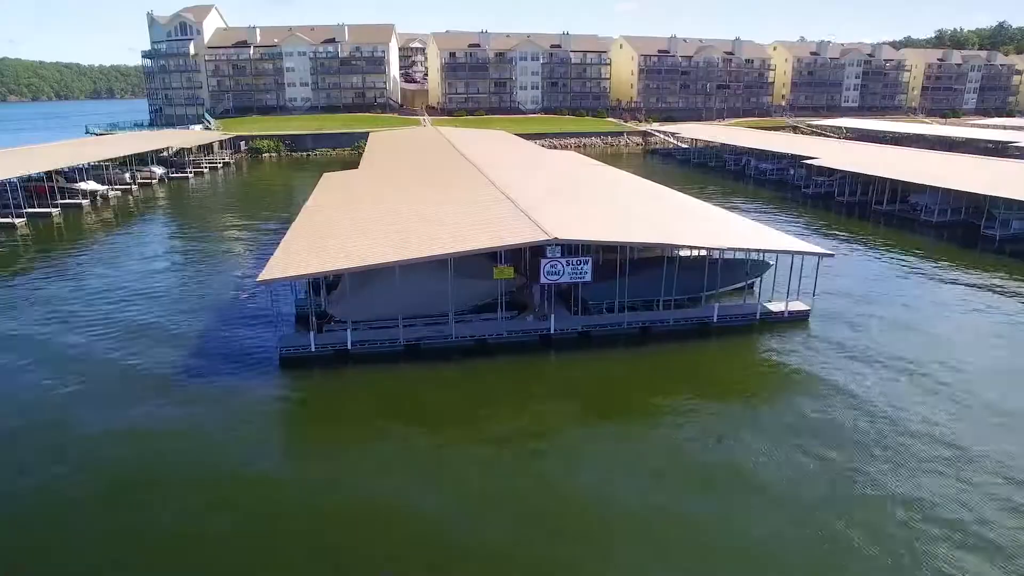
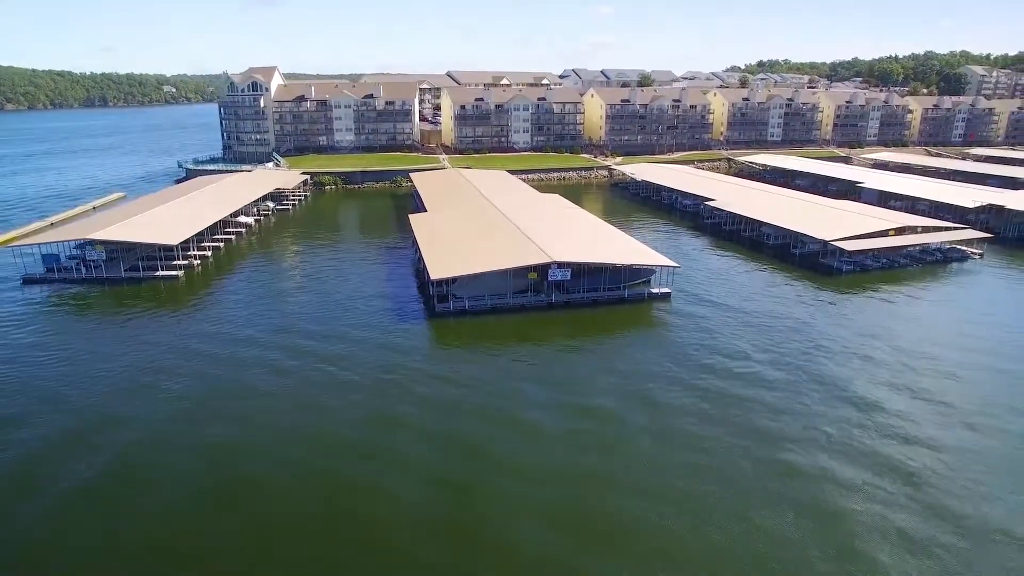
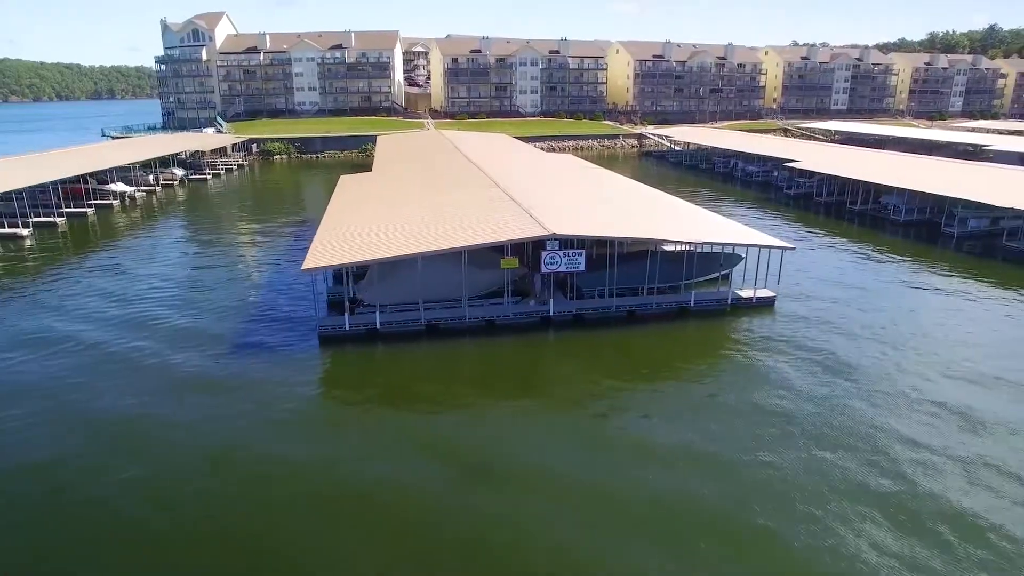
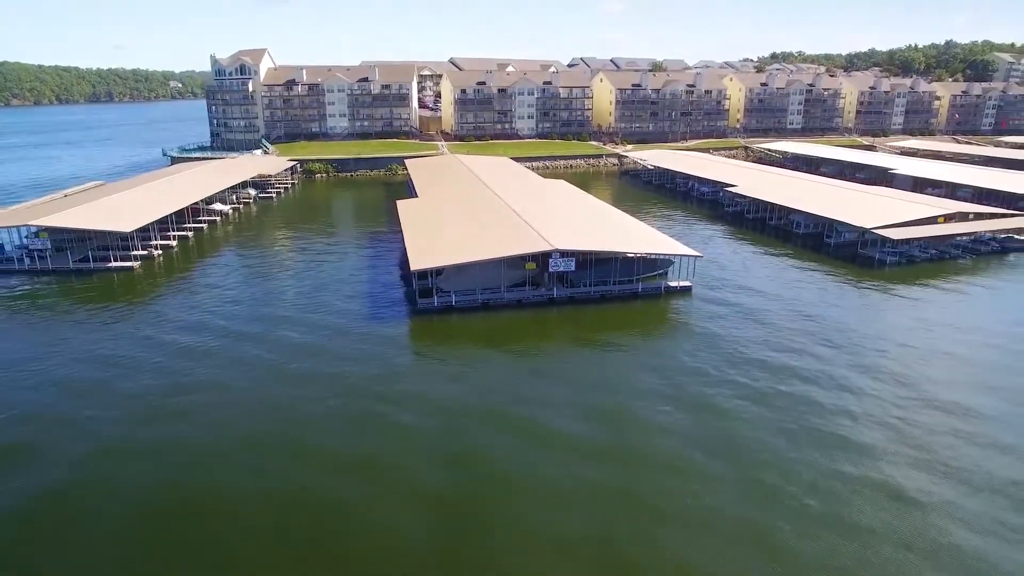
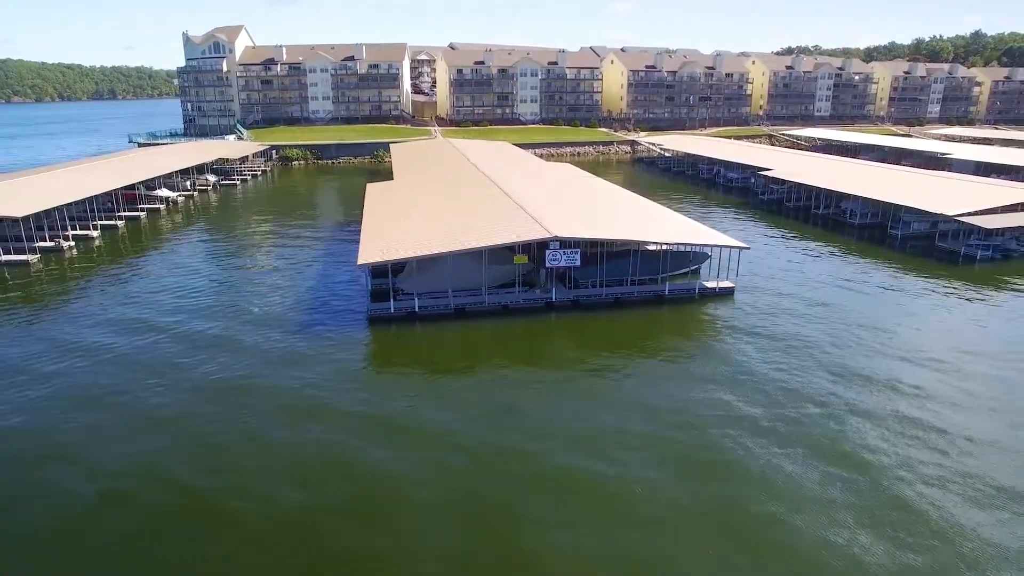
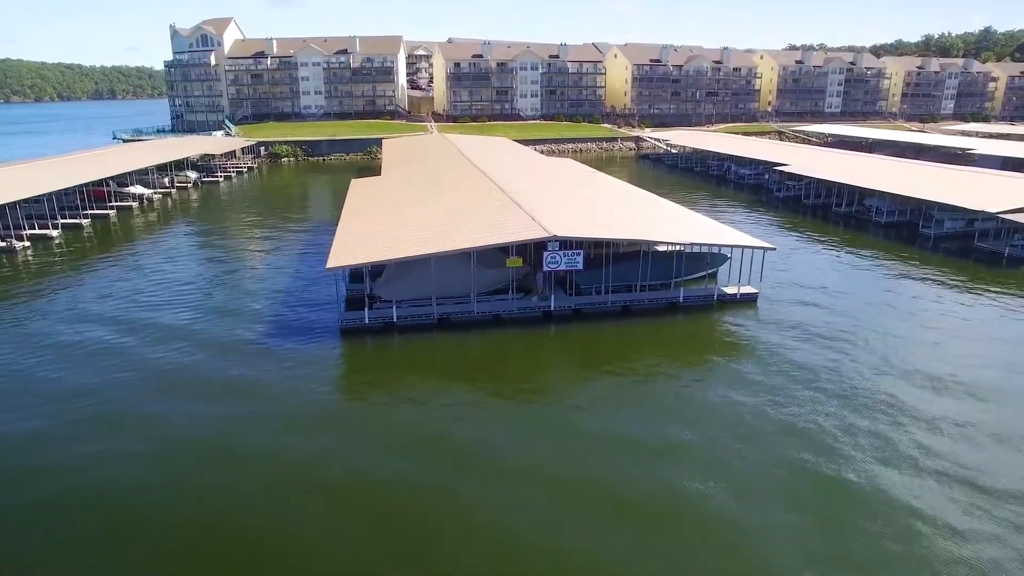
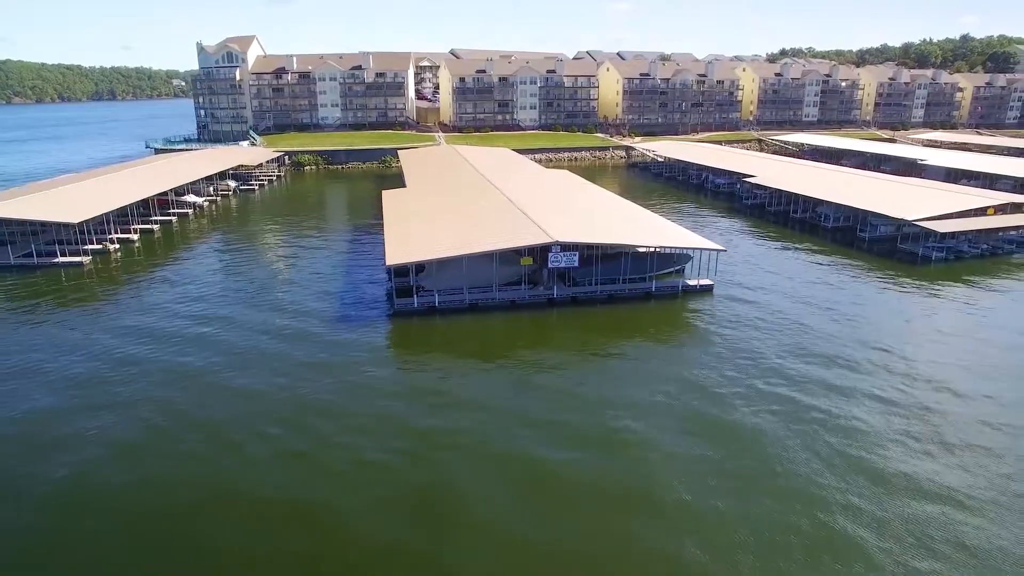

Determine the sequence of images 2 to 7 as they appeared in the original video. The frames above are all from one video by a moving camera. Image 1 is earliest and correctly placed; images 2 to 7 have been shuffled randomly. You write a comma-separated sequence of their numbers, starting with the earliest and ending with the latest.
3, 6, 5, 7, 4, 2
